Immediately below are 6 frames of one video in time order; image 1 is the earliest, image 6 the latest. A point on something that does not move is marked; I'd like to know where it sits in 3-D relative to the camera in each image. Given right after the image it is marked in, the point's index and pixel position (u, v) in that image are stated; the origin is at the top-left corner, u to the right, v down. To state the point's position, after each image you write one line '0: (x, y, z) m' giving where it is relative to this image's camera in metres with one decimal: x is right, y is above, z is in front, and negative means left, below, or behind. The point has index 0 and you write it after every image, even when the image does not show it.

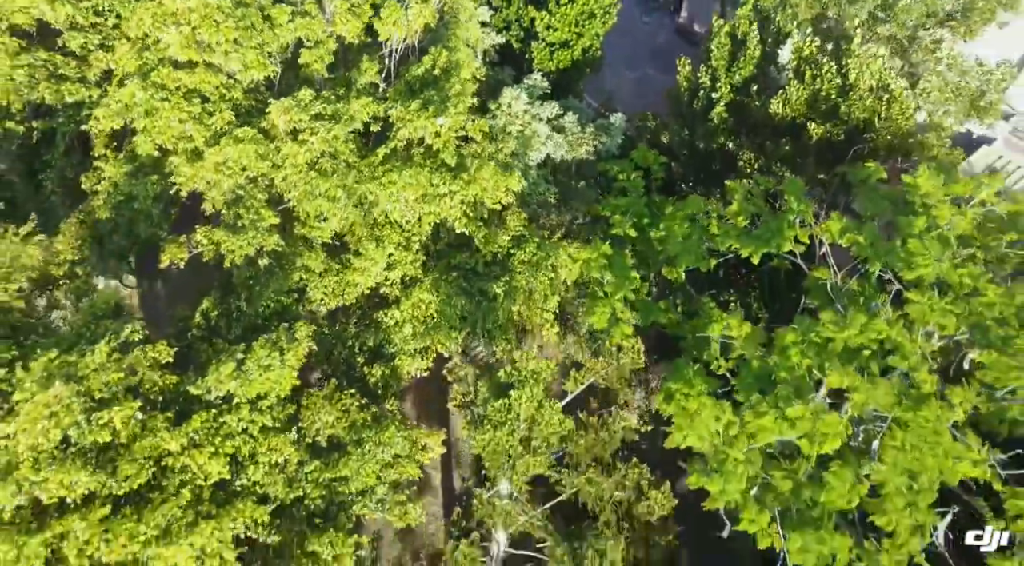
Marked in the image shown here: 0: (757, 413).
0: (+2.1, -1.3, +6.3) m
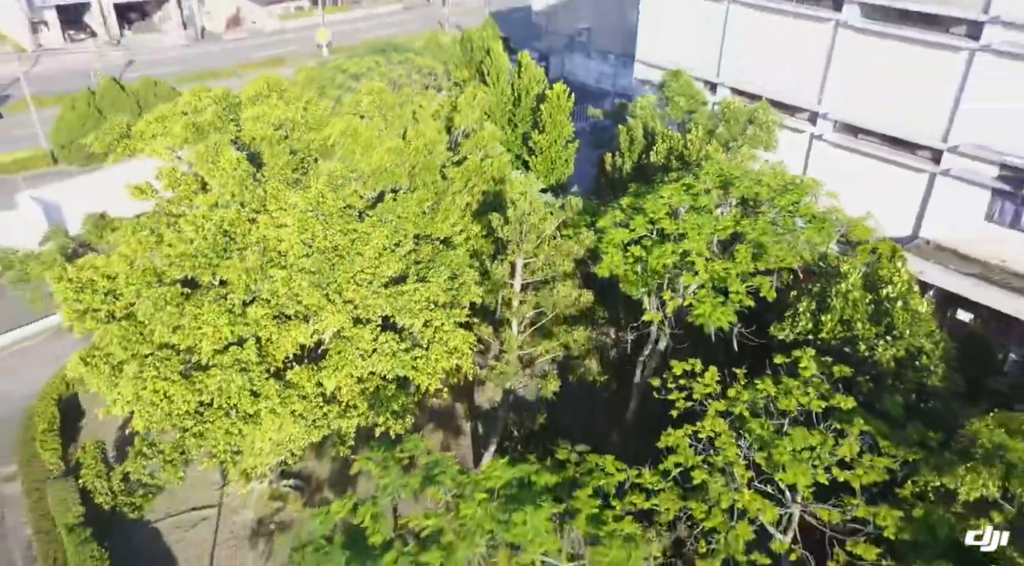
0: (+2.2, +1.2, +14.1) m
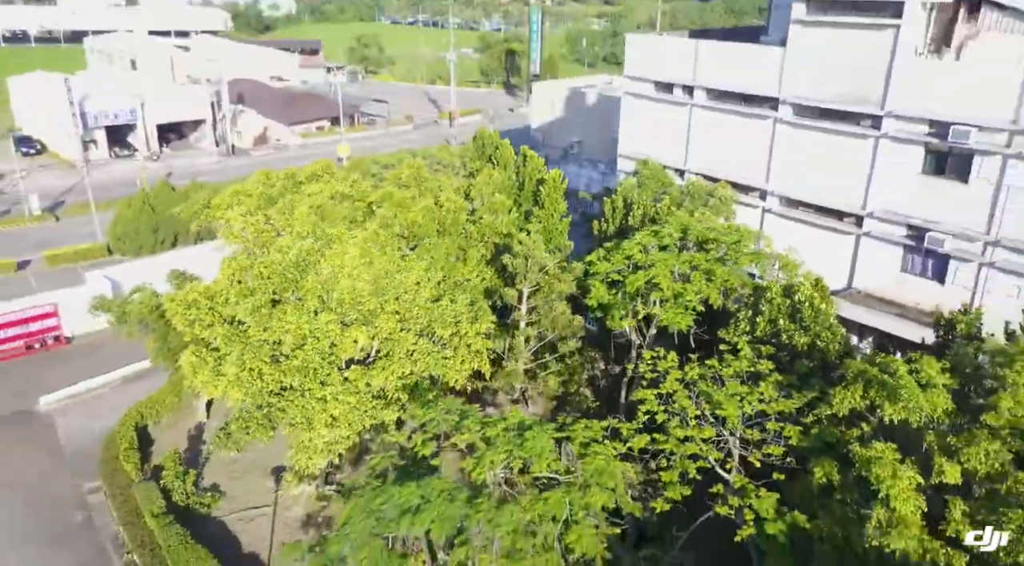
0: (+2.4, +0.6, +18.3) m
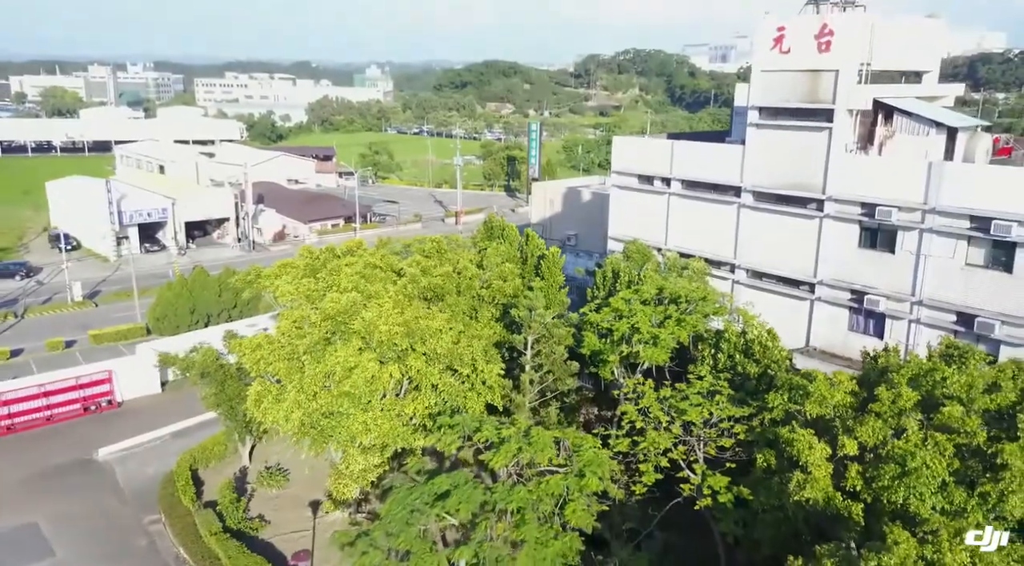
0: (+2.6, -0.8, +22.2) m
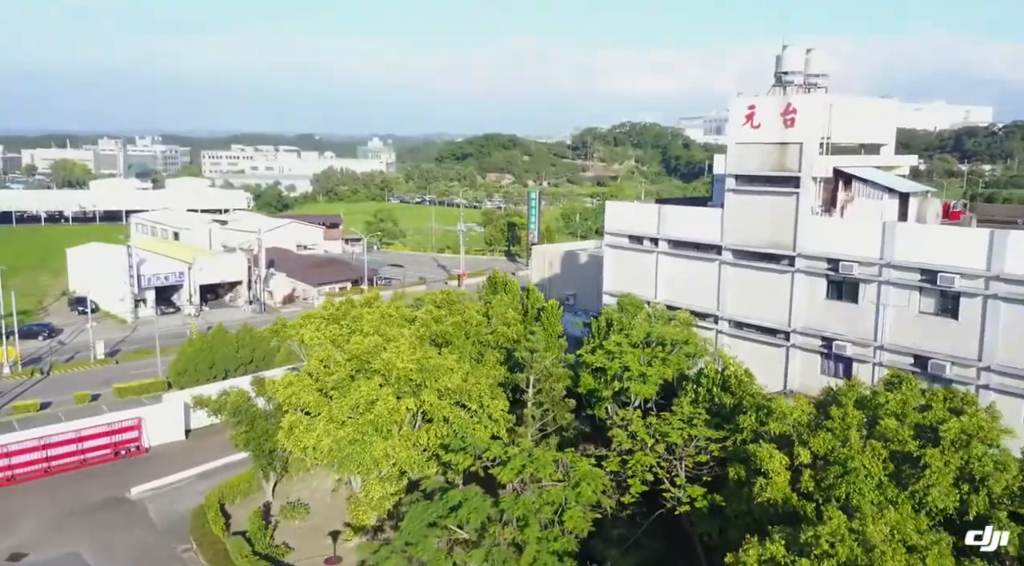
0: (+2.7, -2.3, +24.9) m
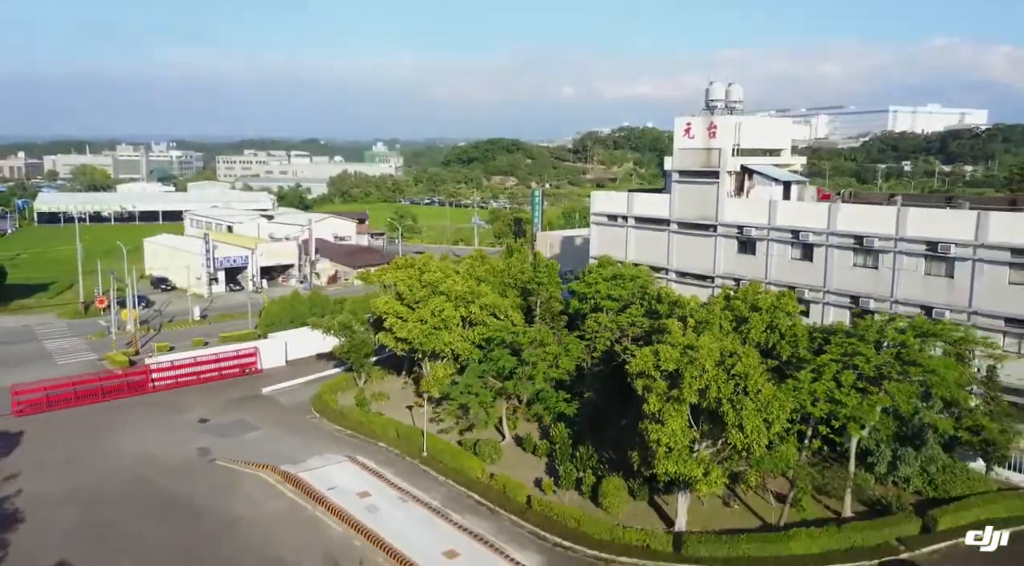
0: (+3.4, -0.1, +38.6) m
